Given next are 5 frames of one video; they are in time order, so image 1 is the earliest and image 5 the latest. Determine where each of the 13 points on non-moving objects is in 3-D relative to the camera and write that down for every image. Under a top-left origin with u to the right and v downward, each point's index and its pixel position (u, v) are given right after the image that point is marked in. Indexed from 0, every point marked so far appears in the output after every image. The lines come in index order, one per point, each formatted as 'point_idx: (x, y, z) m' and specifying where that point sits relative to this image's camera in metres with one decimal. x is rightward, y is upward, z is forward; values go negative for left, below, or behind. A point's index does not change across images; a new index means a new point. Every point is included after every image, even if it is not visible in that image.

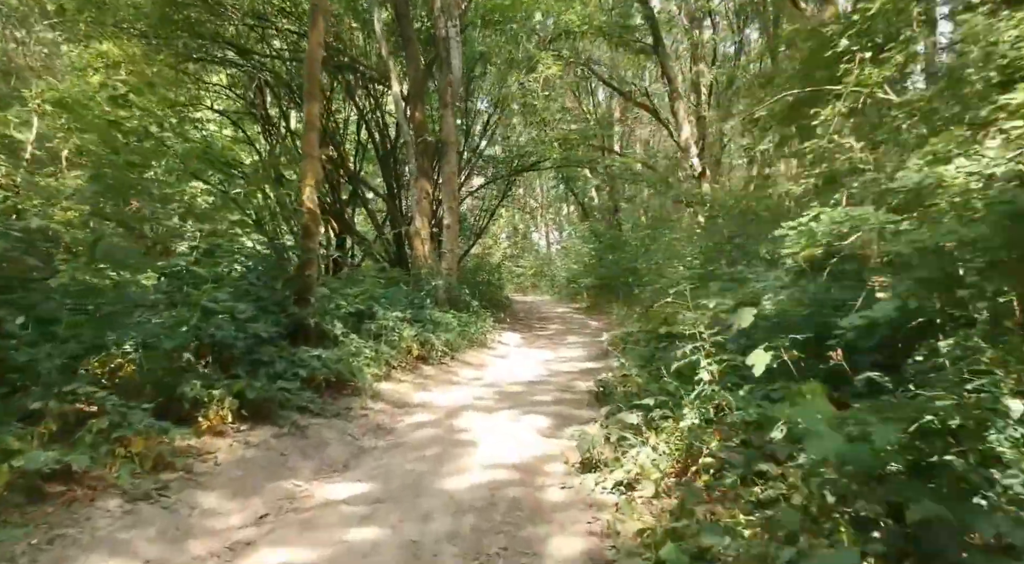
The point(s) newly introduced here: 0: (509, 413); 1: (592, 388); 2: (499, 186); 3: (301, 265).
0: (0.0, -1.3, +6.0) m
1: (+0.9, -1.2, +6.8) m
2: (-0.3, +2.8, +18.2) m
3: (-2.2, +0.2, +6.7) m
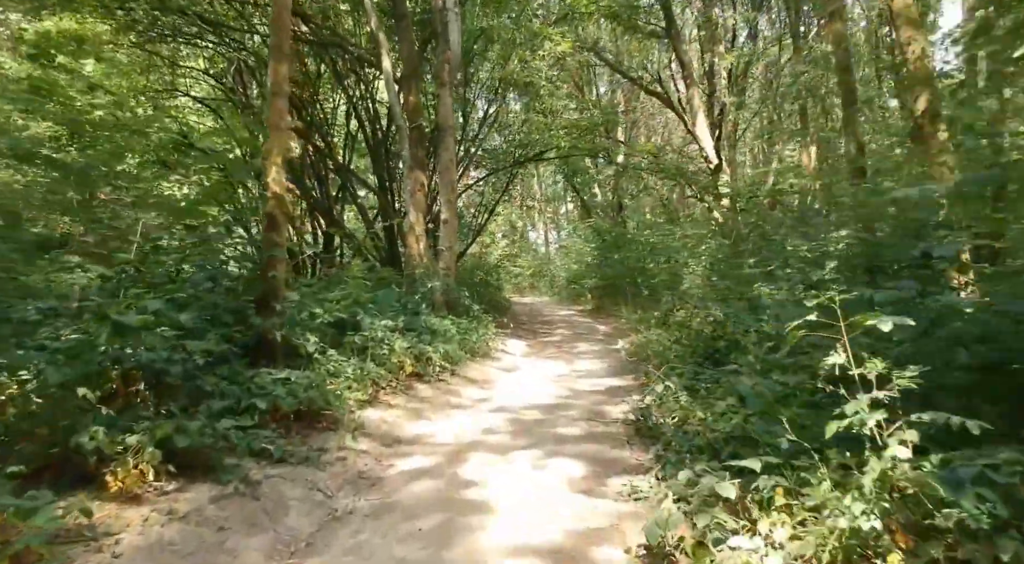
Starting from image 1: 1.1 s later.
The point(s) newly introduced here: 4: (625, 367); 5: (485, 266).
0: (+0.1, -1.3, +4.6) m
1: (+1.0, -1.2, +5.5) m
2: (-0.3, +2.8, +16.9) m
3: (-2.1, +0.2, +5.3) m
4: (+1.6, -1.2, +8.7) m
5: (-0.8, +0.5, +19.3) m
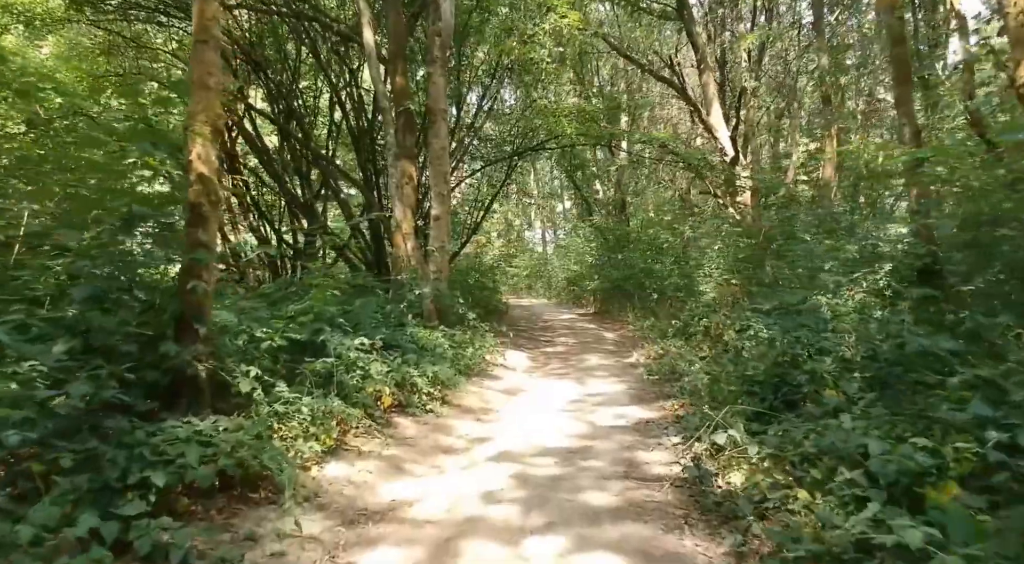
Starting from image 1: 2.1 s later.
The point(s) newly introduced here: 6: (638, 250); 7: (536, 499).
0: (+0.2, -1.4, +3.3) m
1: (+1.1, -1.3, +4.1) m
2: (-0.3, +2.7, +15.5) m
3: (-2.0, +0.1, +3.9) m
4: (+1.6, -1.3, +7.3) m
5: (-0.9, +0.4, +18.0) m
6: (+3.8, +1.0, +18.9) m
7: (+0.1, -1.3, +3.9) m
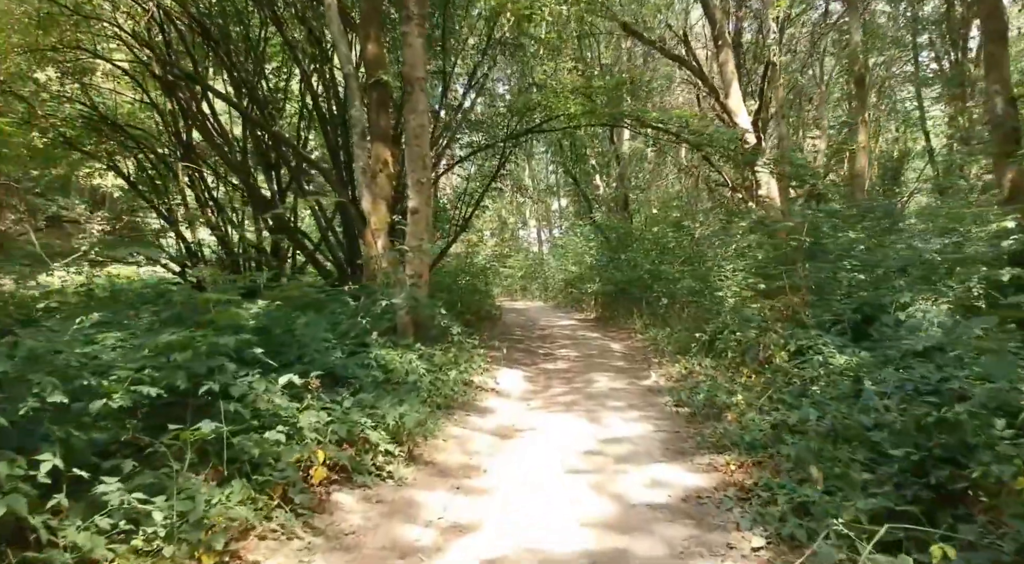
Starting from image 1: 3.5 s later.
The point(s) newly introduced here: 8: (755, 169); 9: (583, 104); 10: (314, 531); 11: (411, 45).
0: (+0.2, -1.4, +1.5) m
1: (+1.0, -1.3, +2.4) m
2: (-0.5, +2.6, +13.8) m
3: (-2.1, 0.0, +2.1) m
4: (+1.5, -1.4, +5.5) m
5: (-1.0, +0.3, +16.2) m
6: (+3.6, +0.9, +17.1) m
7: (+0.1, -1.4, +2.2) m
8: (+5.0, +2.4, +12.9) m
9: (+1.3, +3.3, +11.5) m
10: (-1.1, -1.3, +3.4) m
11: (-1.4, +3.1, +8.4) m
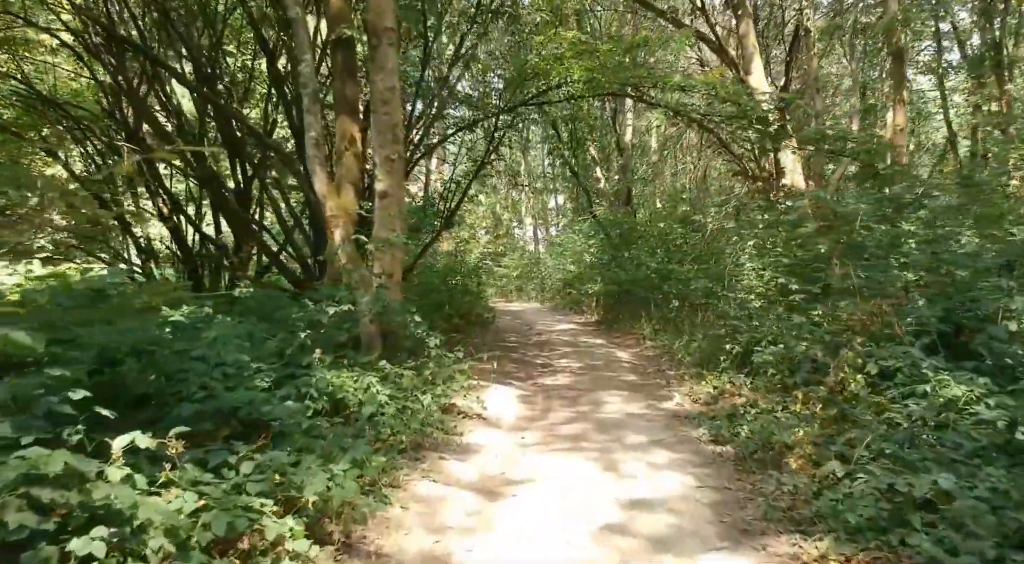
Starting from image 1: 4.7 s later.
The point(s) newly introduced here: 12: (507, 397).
0: (+0.1, -1.5, -0.1) m
1: (+1.0, -1.4, +0.8) m
2: (-0.6, +2.6, +12.2) m
3: (-2.1, 0.0, +0.5) m
4: (+1.4, -1.4, +4.0) m
5: (-1.2, +0.3, +14.6) m
6: (+3.4, +0.9, +15.6) m
7: (+0.1, -1.4, +0.6) m
8: (+4.9, +2.4, +11.4) m
9: (+1.2, +3.3, +9.9) m
10: (-1.1, -1.3, +1.8) m
11: (-1.5, +3.1, +6.8) m
12: (-0.1, -1.4, +7.6) m
